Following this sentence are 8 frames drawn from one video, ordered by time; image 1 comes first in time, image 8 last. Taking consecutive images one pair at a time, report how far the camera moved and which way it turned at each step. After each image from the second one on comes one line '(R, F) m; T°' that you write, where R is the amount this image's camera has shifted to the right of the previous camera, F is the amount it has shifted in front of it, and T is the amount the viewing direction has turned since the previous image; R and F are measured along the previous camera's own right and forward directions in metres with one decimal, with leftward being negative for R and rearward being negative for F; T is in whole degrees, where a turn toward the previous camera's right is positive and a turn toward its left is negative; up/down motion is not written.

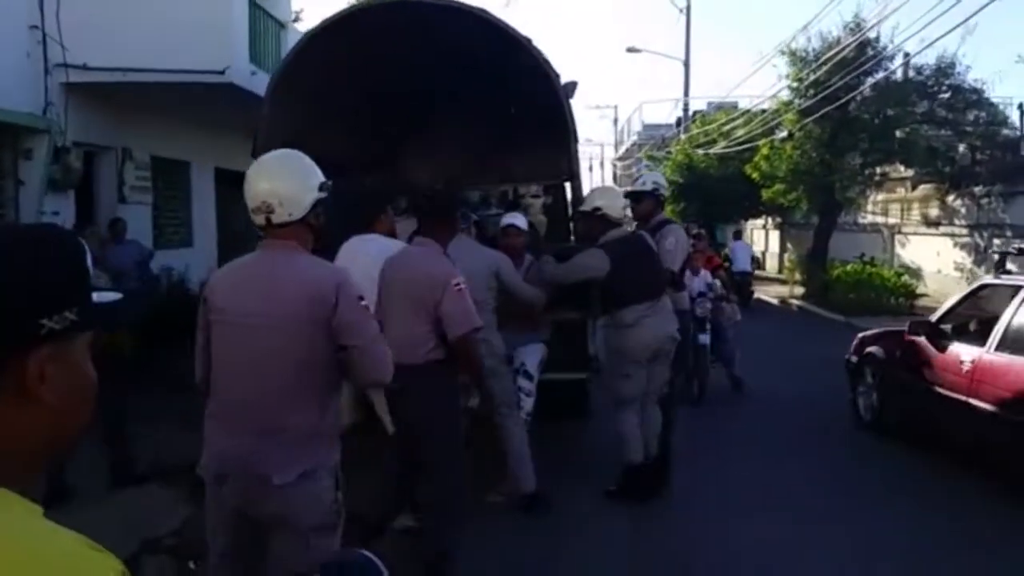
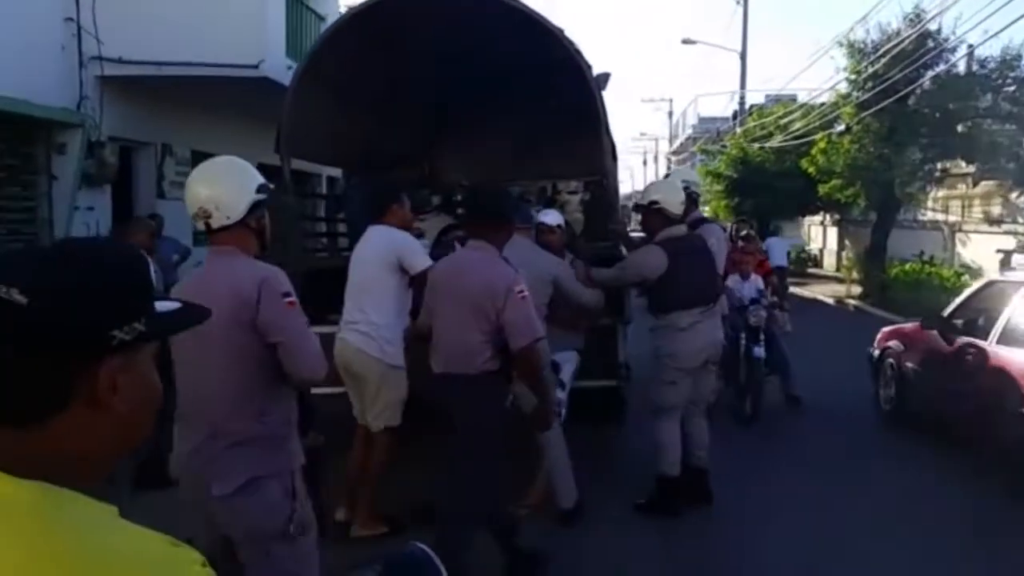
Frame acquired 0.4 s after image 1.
(+0.2, +0.2) m; -3°
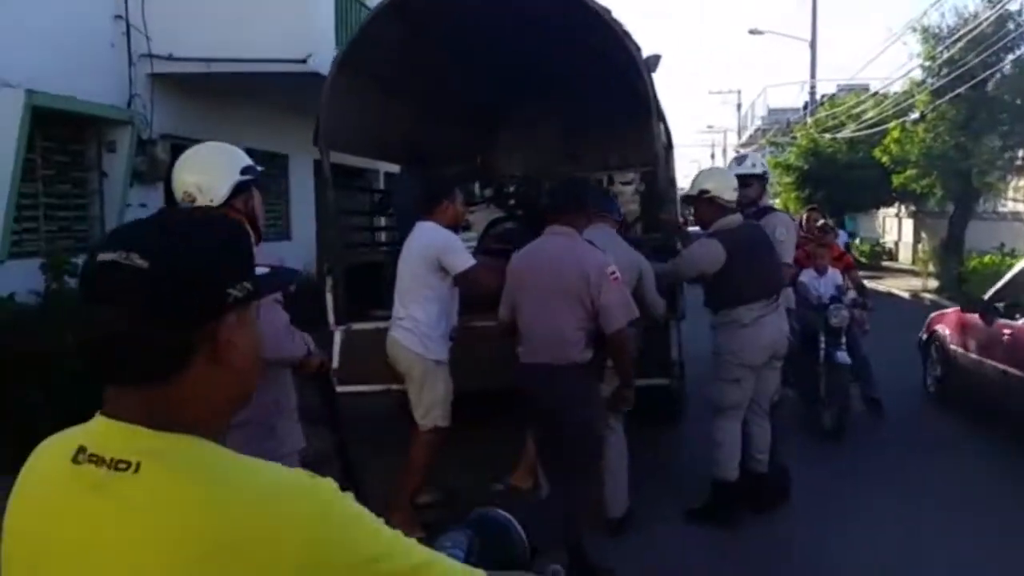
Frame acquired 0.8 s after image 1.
(+0.2, +0.2) m; -4°
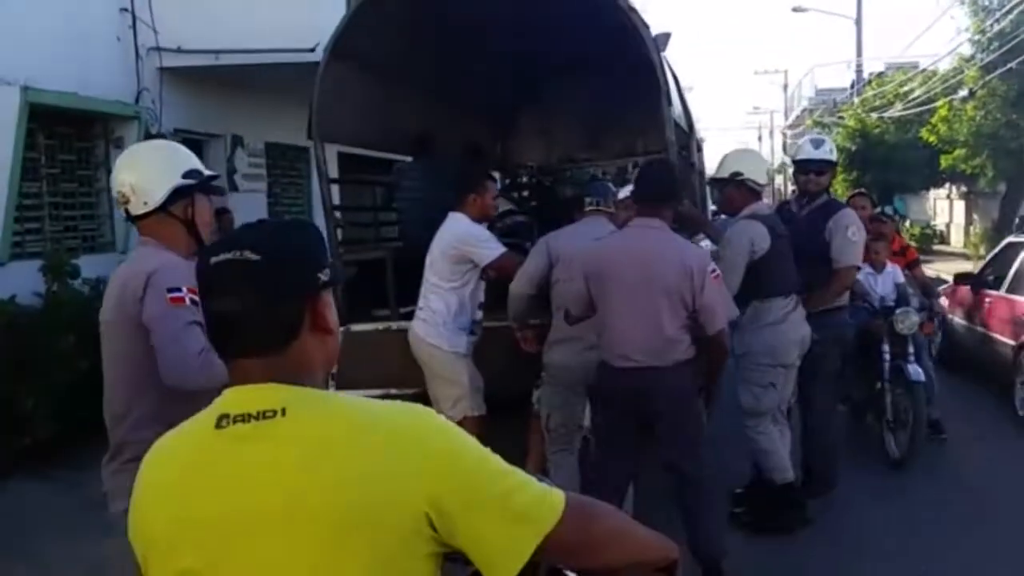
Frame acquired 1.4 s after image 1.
(+0.3, +0.3) m; -3°
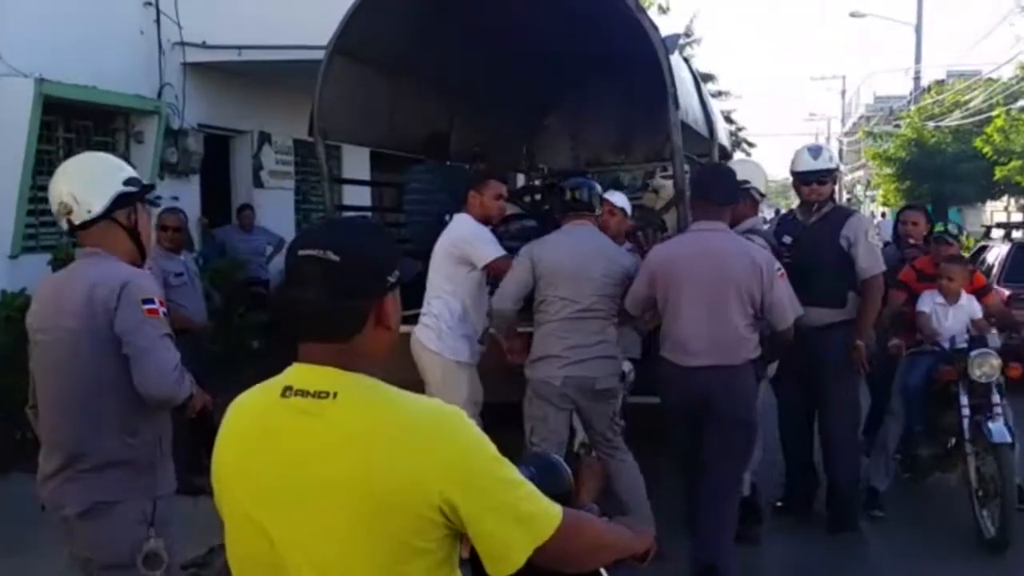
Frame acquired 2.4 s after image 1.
(+0.4, +0.2) m; -3°
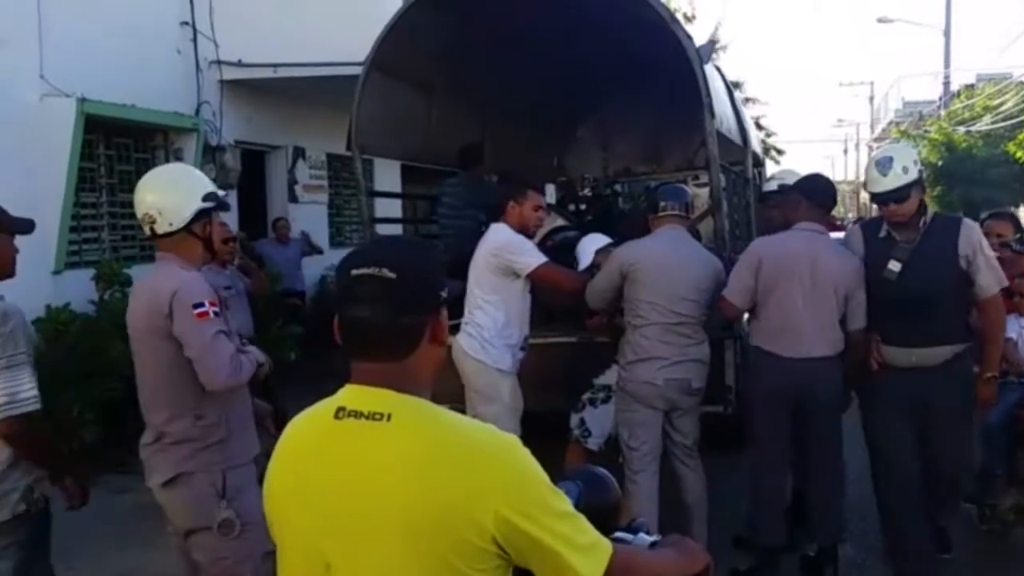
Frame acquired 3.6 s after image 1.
(-0.1, -0.1) m; -1°
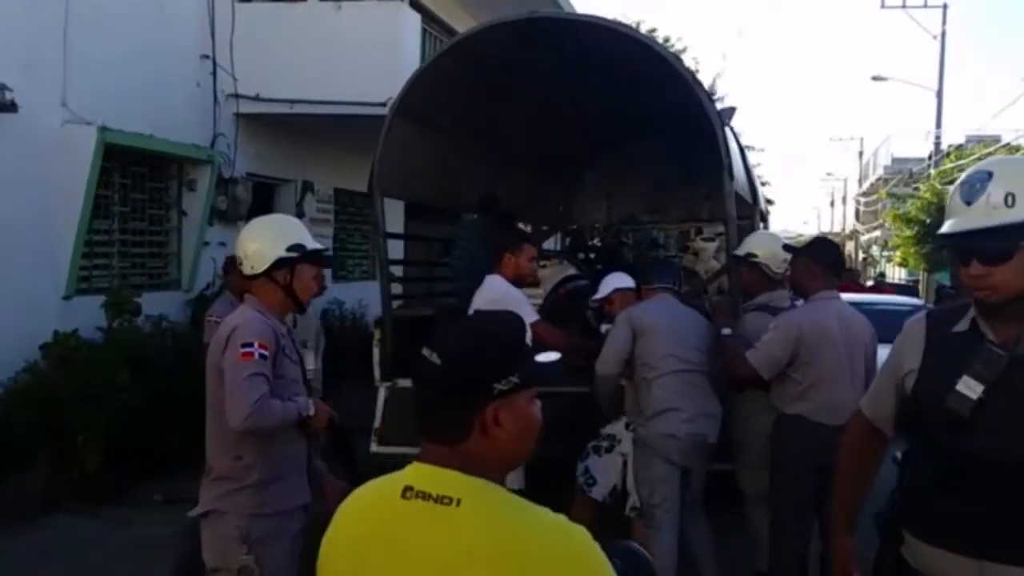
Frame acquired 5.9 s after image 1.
(-0.2, -0.1) m; +1°
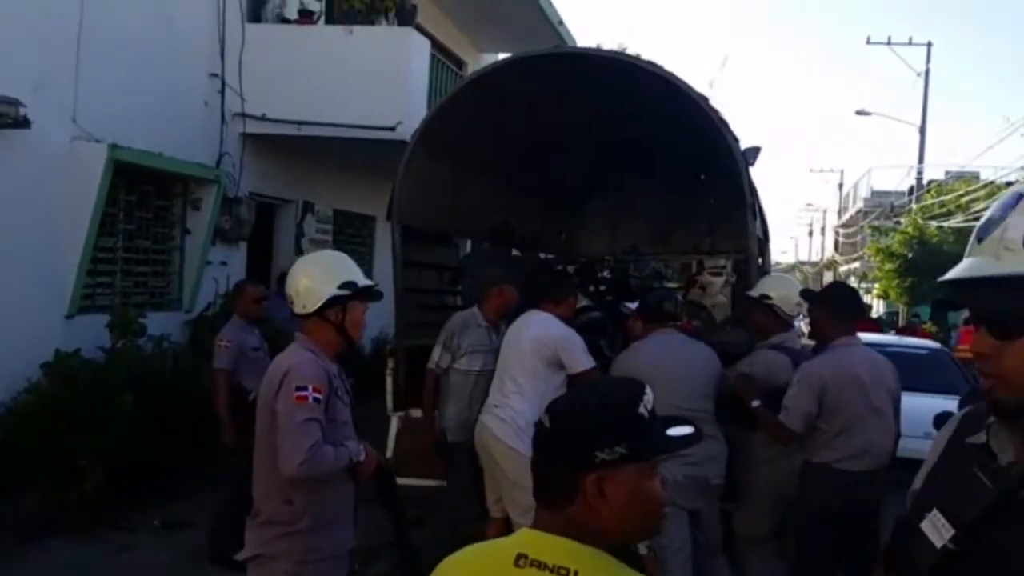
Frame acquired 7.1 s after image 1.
(-0.3, 0.0) m; +2°
